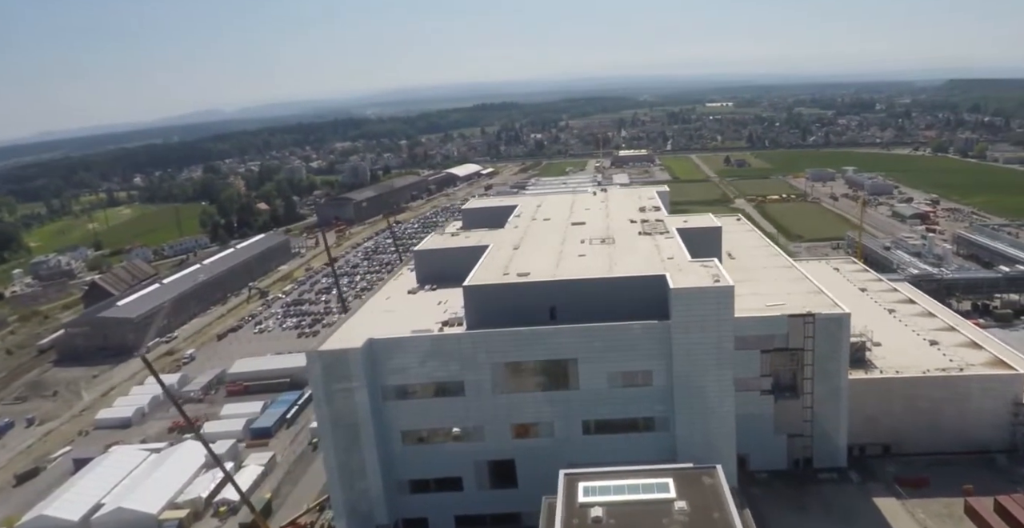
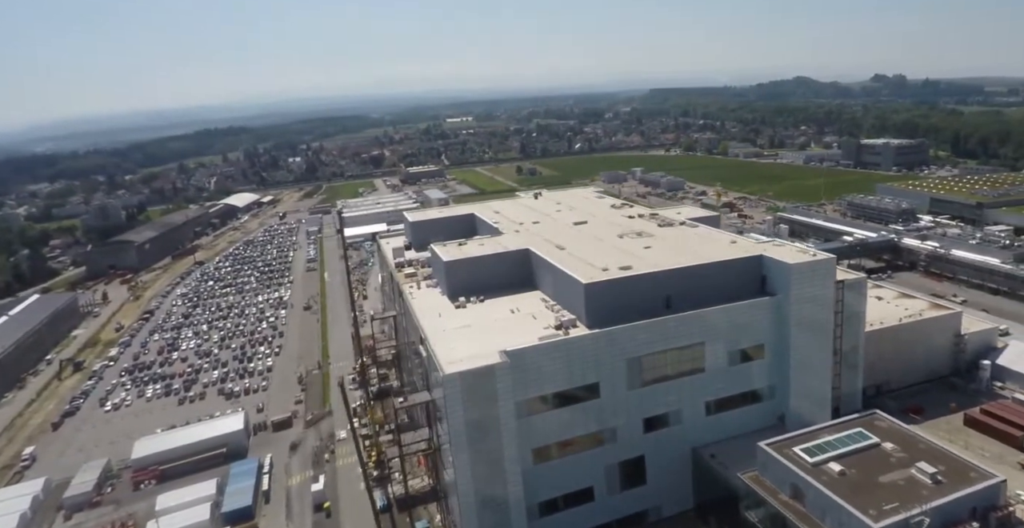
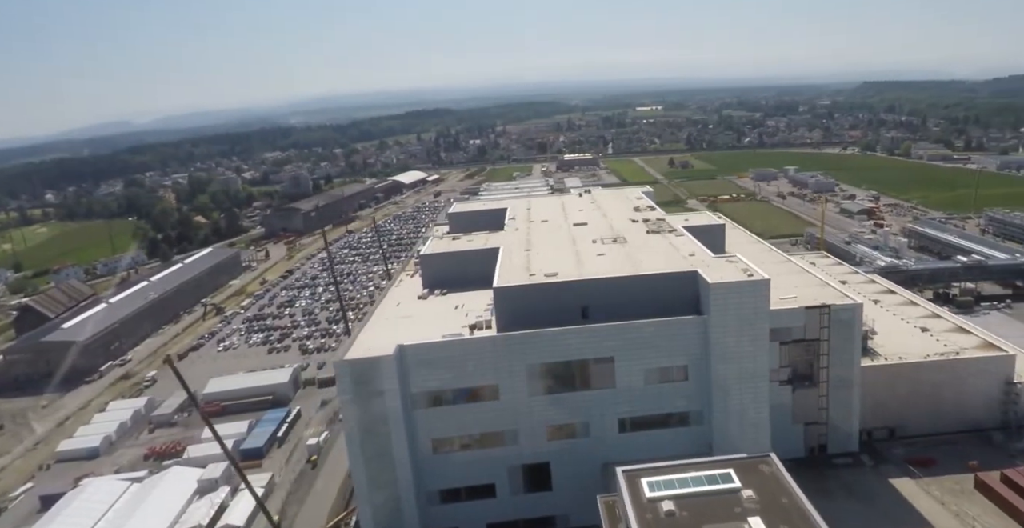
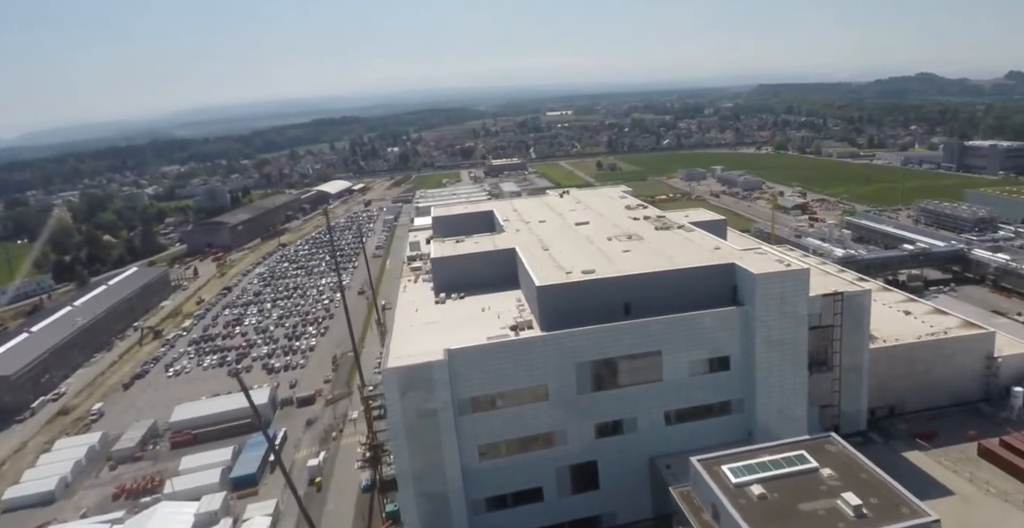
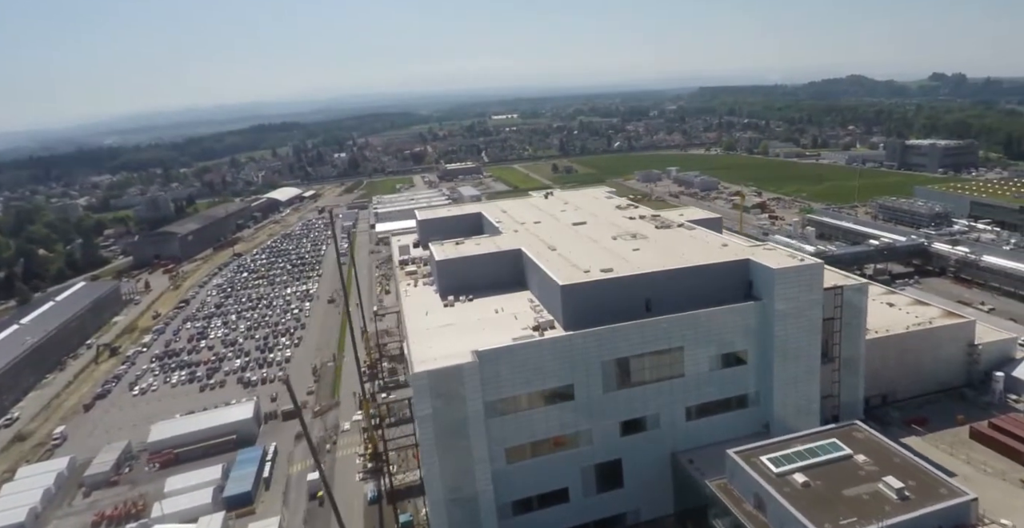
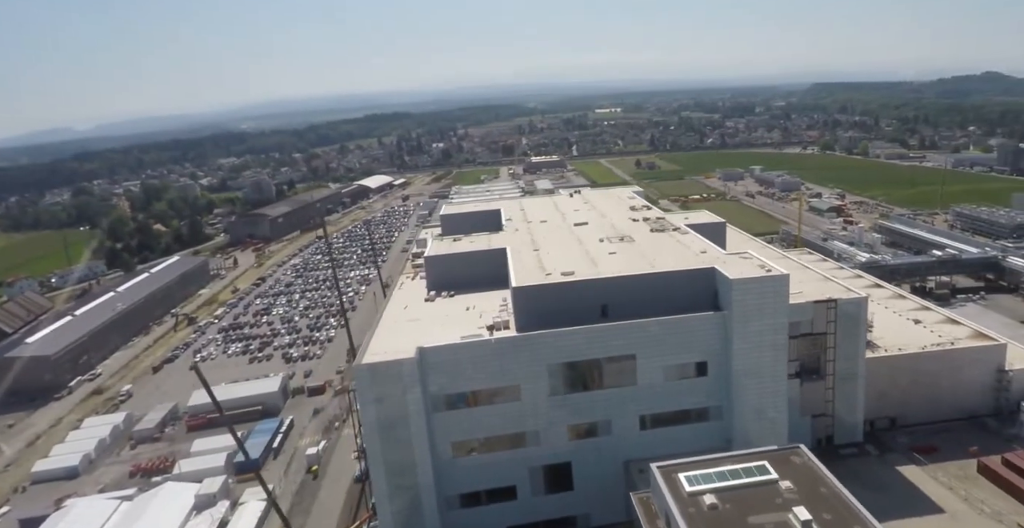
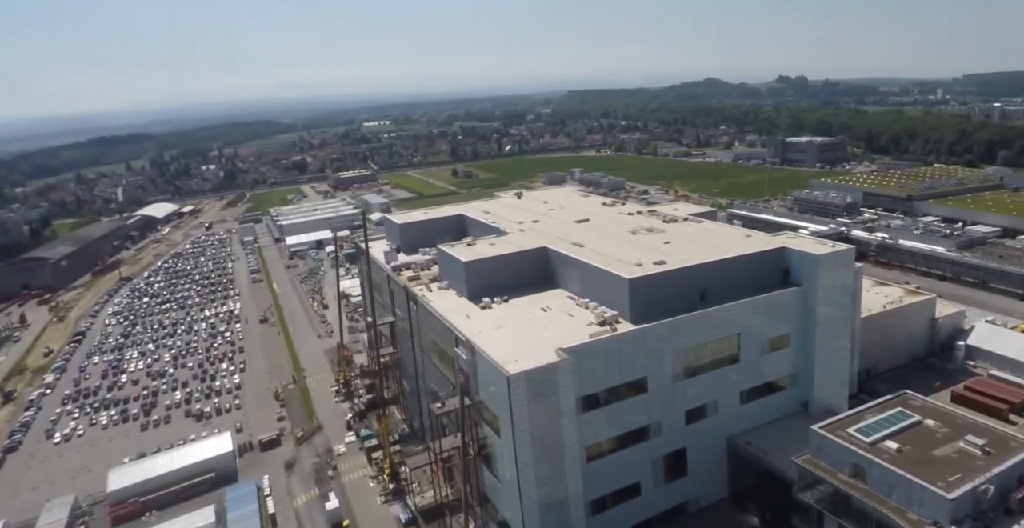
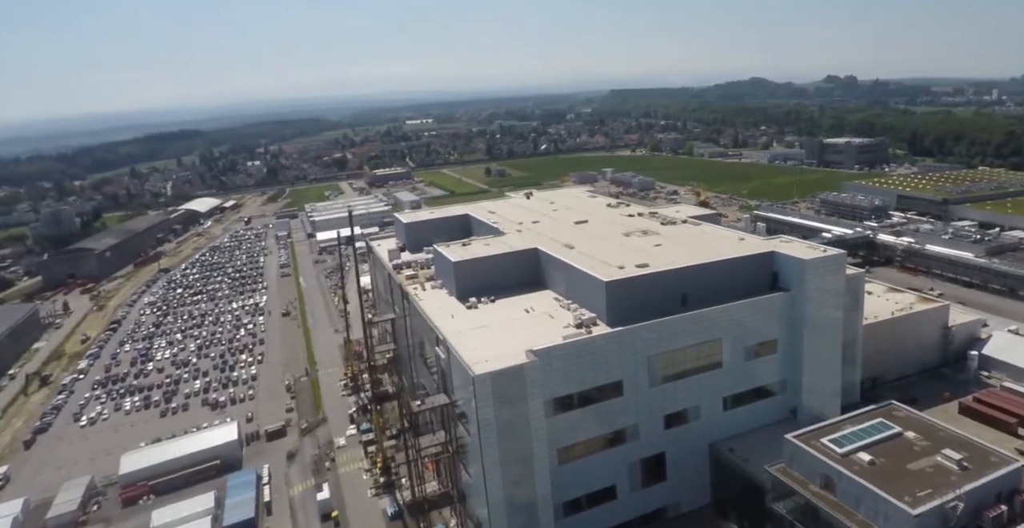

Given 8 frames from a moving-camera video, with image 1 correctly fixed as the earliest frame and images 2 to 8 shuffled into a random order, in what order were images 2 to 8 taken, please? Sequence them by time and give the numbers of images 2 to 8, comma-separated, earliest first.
3, 6, 4, 5, 2, 8, 7
